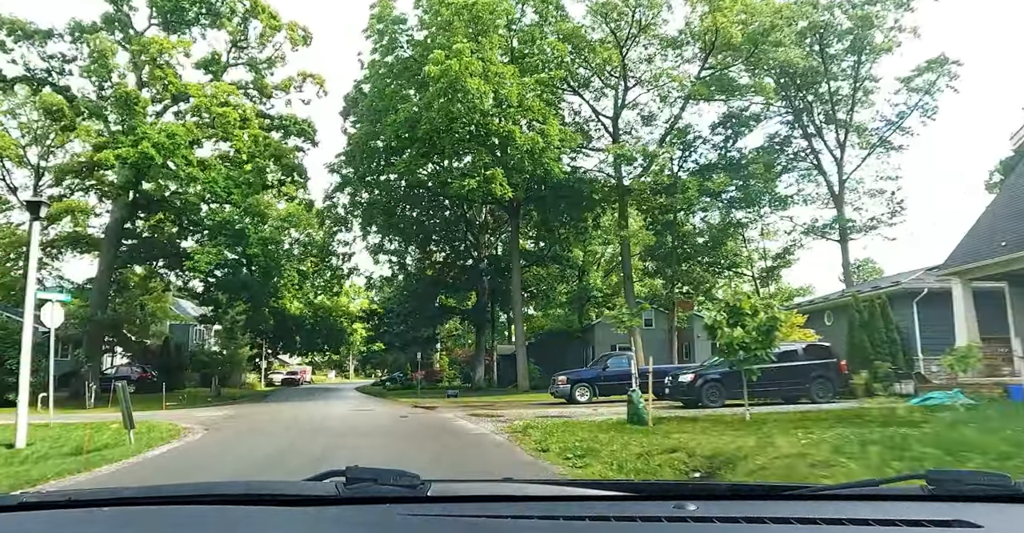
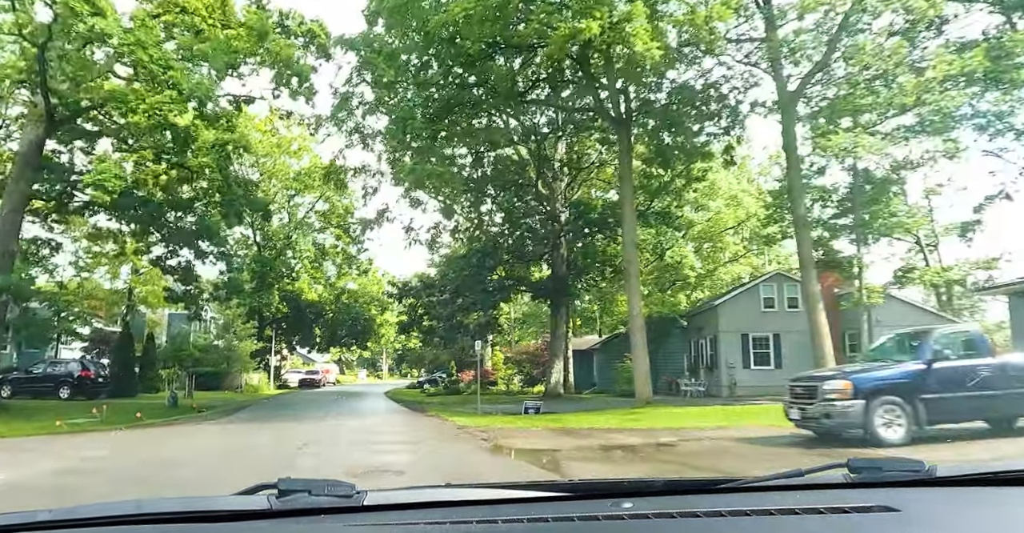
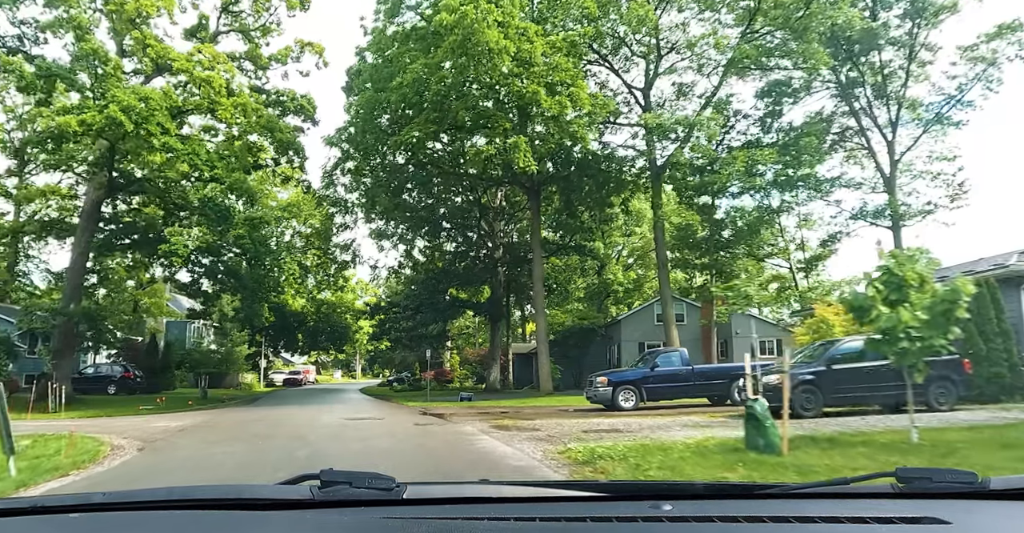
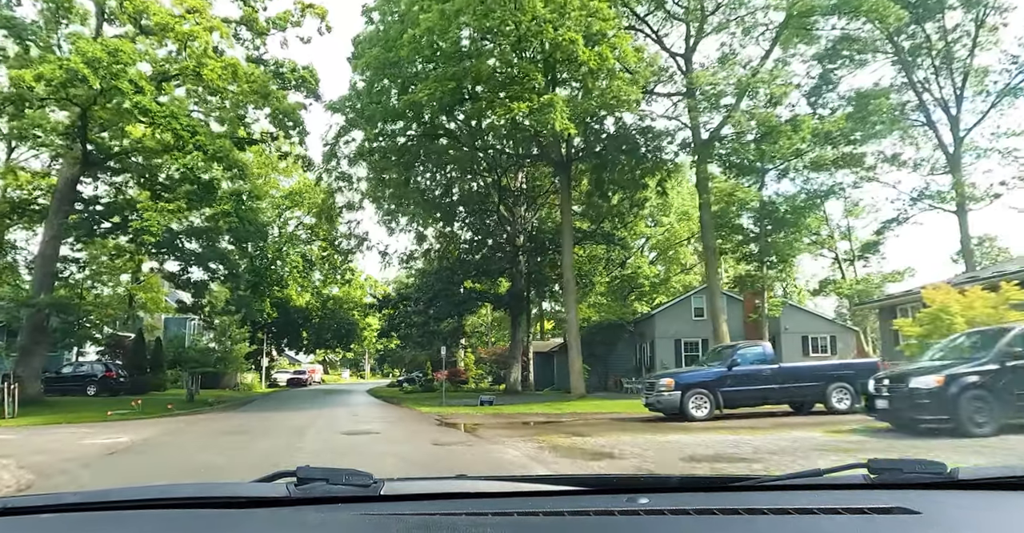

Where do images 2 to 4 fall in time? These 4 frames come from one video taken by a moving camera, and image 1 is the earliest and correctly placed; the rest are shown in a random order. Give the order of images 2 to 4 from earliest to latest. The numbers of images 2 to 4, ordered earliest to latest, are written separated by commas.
3, 4, 2
